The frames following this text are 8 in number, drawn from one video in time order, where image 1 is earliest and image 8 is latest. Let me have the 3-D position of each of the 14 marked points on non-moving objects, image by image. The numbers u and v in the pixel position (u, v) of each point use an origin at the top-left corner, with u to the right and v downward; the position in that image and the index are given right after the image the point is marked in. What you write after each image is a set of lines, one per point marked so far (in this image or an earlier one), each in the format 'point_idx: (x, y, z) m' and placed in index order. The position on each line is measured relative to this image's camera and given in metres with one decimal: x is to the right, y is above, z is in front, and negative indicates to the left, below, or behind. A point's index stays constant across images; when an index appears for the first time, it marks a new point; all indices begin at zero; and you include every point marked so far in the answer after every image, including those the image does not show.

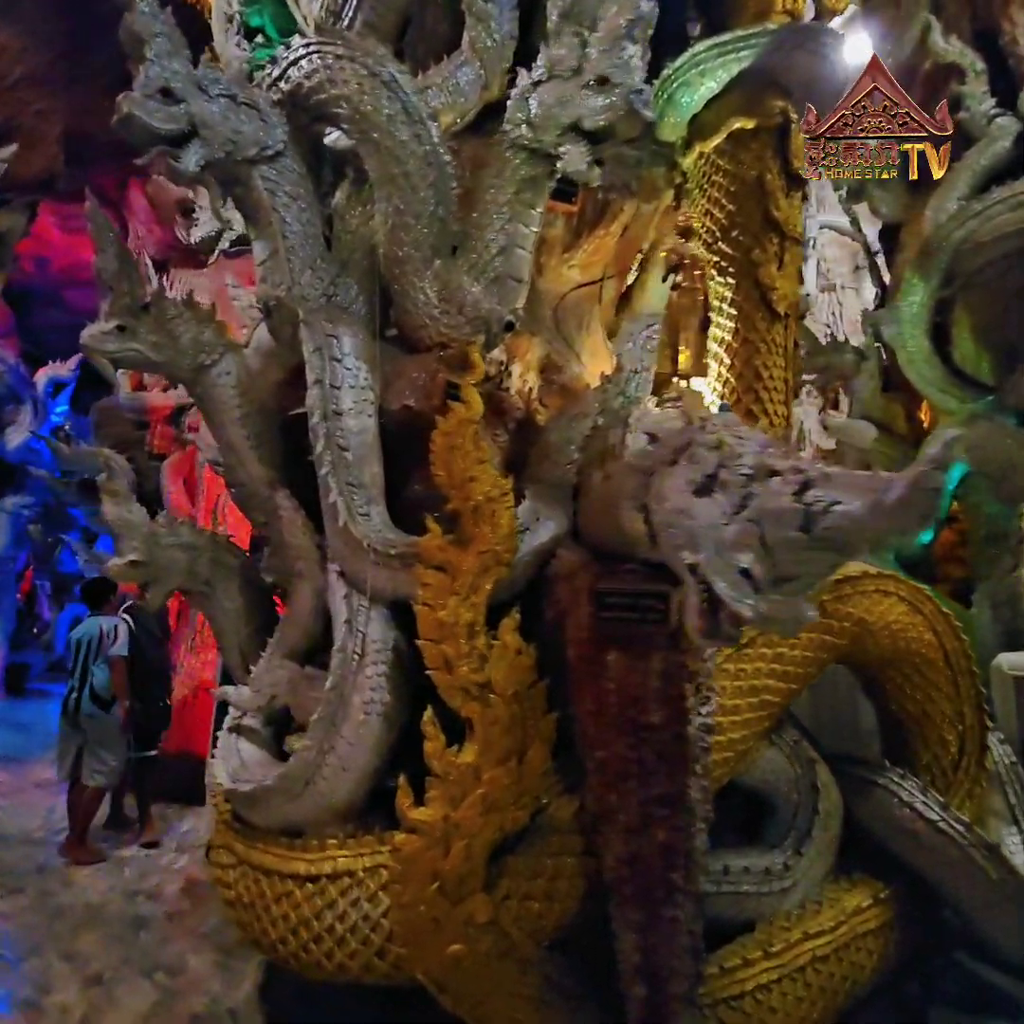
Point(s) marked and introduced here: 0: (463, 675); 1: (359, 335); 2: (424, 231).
0: (-0.1, -0.5, +1.9) m
1: (-0.5, +0.6, +2.3) m
2: (-0.3, +1.0, +2.4) m
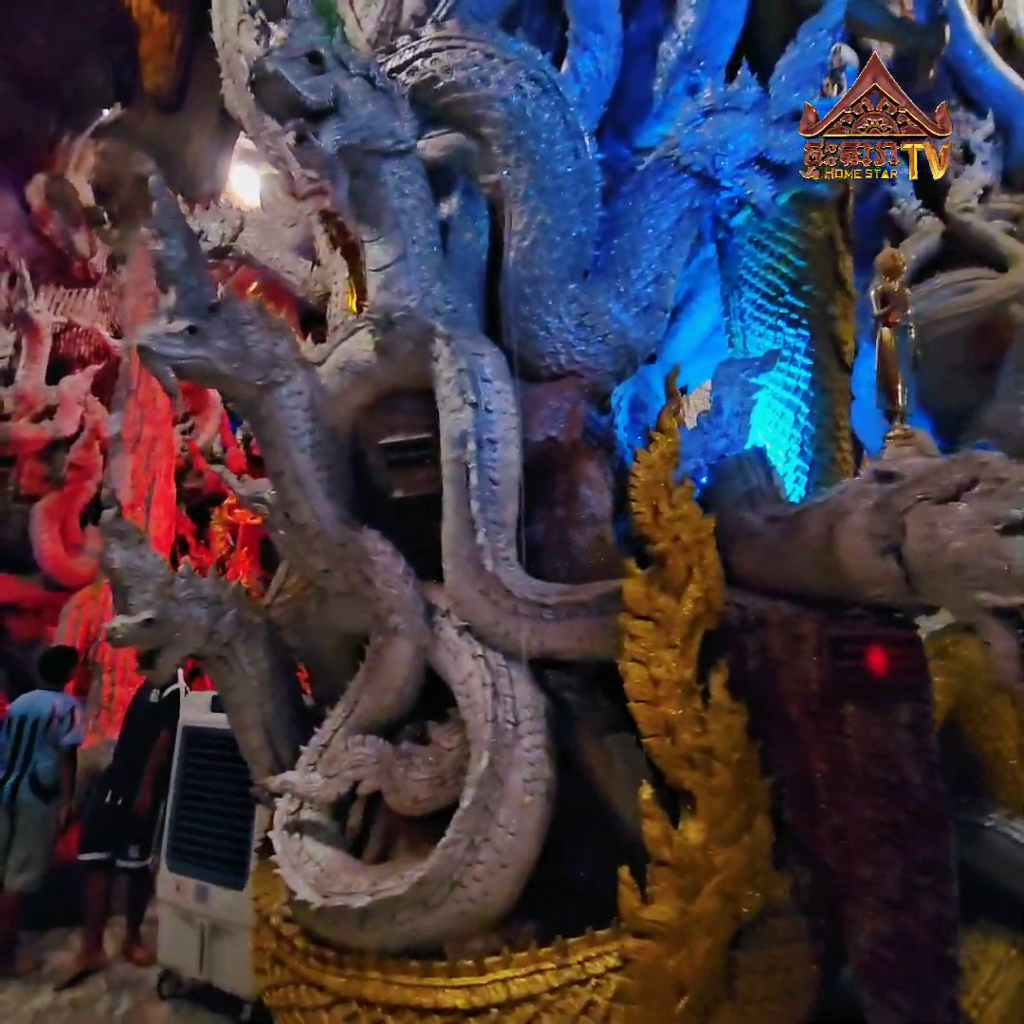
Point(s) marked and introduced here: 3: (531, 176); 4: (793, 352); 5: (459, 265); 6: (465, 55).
0: (+0.4, -0.6, +1.7) m
1: (0.0, +0.5, +2.1) m
2: (+0.2, +0.8, +2.2) m
3: (+0.1, +1.0, +2.1) m
4: (+1.1, +0.6, +2.8) m
5: (-0.2, +0.8, +2.2) m
6: (-0.1, +1.4, +2.1) m
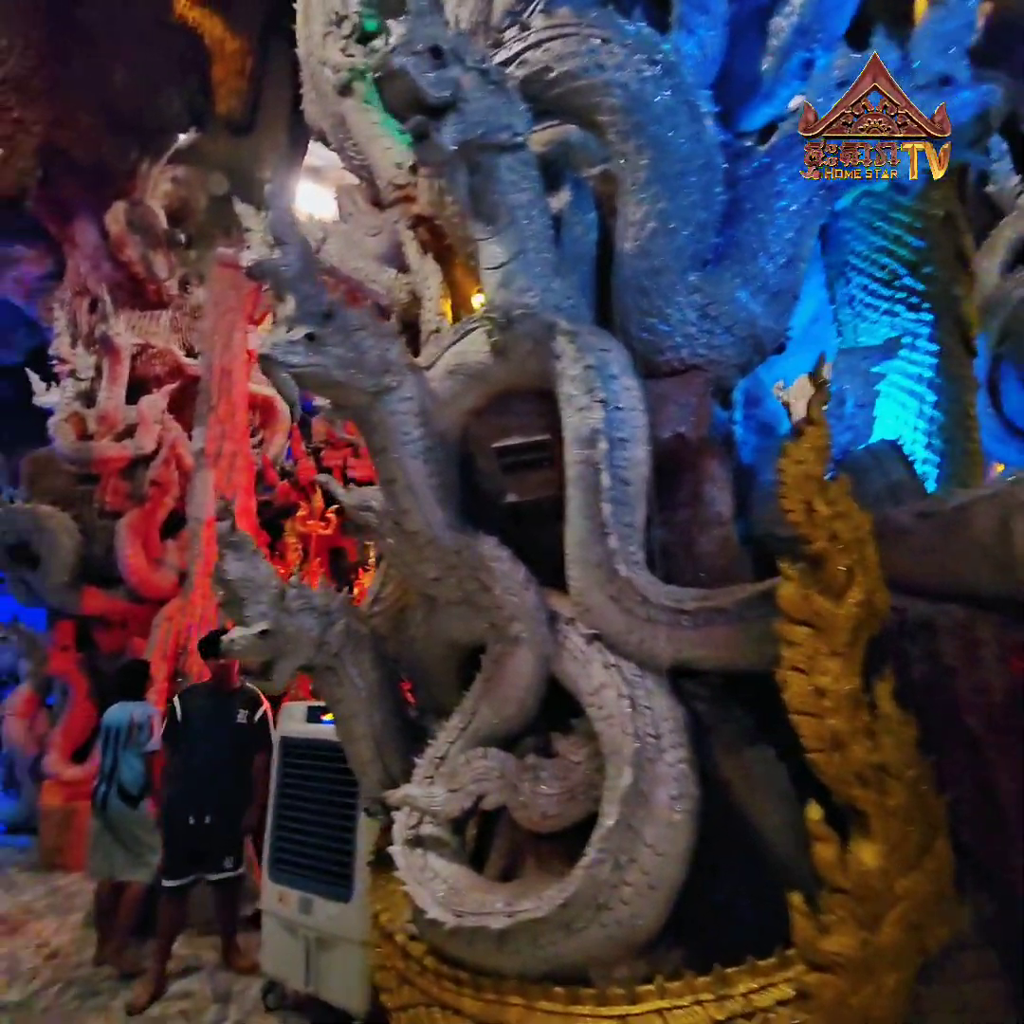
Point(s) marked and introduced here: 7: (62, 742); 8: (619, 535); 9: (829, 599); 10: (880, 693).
0: (+0.8, -0.5, +1.5) m
1: (+0.3, +0.5, +2.0) m
2: (+0.5, +0.8, +2.1) m
3: (+0.4, +1.0, +2.0) m
4: (+1.5, +0.7, +2.6) m
5: (+0.2, +0.8, +2.1) m
6: (+0.2, +1.4, +2.0) m
7: (-4.0, -2.0, +6.1) m
8: (+0.3, -0.1, +1.9) m
9: (+0.7, -0.2, +1.6) m
10: (+0.9, -0.4, +1.6) m
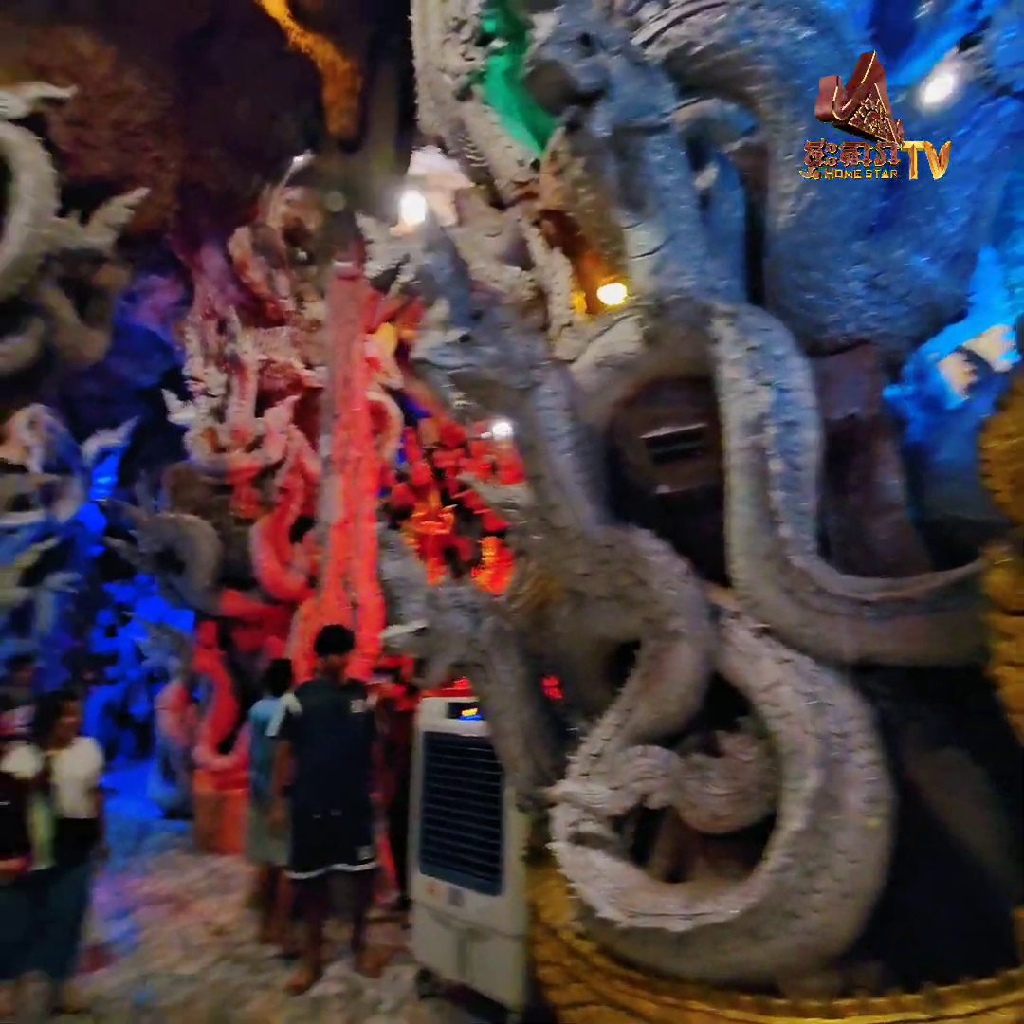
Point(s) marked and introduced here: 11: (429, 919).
0: (+1.2, -0.5, +1.4) m
1: (+0.7, +0.5, +1.9) m
2: (+1.0, +0.9, +1.9) m
3: (+0.8, +1.1, +1.9) m
4: (+2.0, +0.7, +2.4) m
5: (+0.6, +0.8, +2.0) m
6: (+0.6, +1.4, +1.9) m
7: (-2.8, -2.1, +6.5) m
8: (+0.7, 0.0, +1.8) m
9: (+1.1, -0.2, +1.5) m
10: (+1.3, -0.4, +1.4) m
11: (-0.4, -2.0, +3.3) m
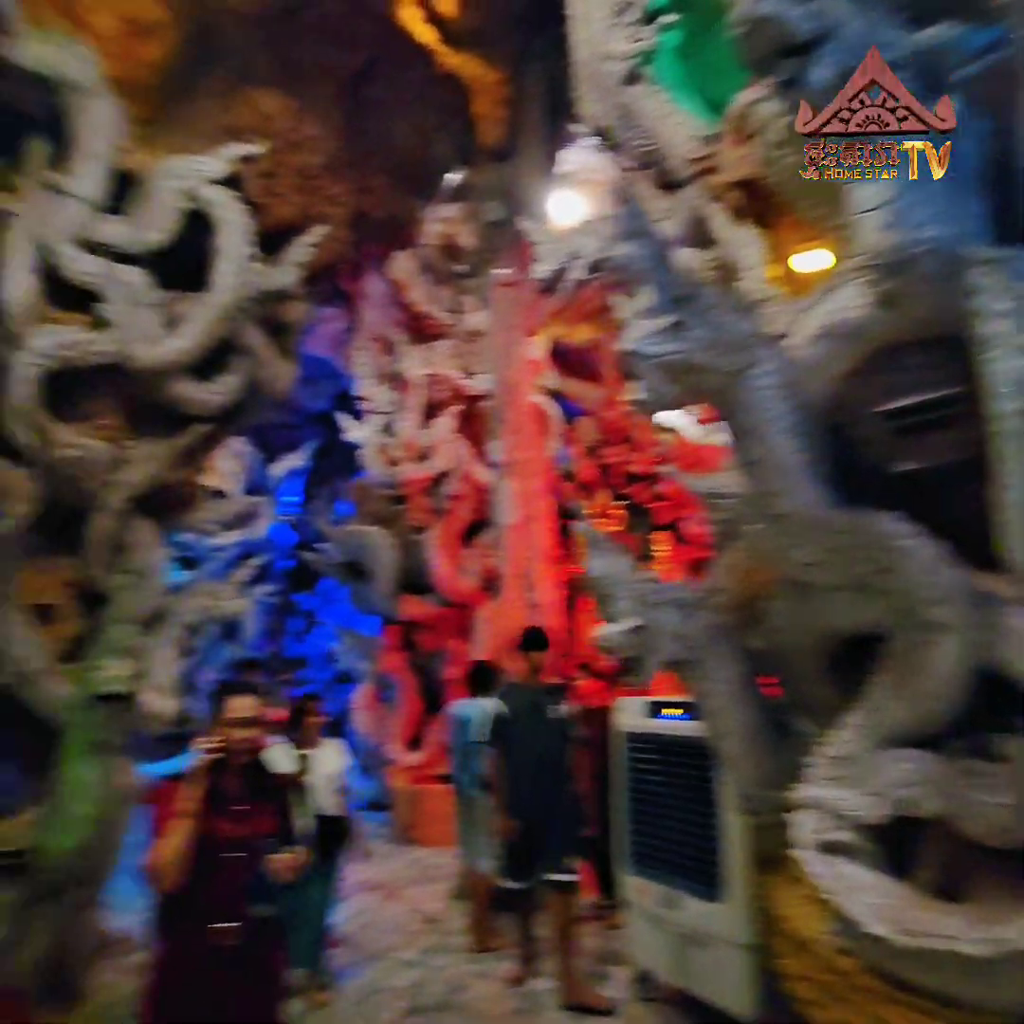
0: (+1.7, -0.4, +1.1) m
1: (+1.3, +0.6, +1.6) m
2: (+1.5, +0.9, +1.6) m
3: (+1.3, +1.1, +1.7) m
4: (+2.6, +0.9, +1.8) m
5: (+1.2, +0.9, +1.8) m
6: (+1.1, +1.5, +1.7) m
7: (-1.1, -2.2, +6.9) m
8: (+1.3, 0.0, +1.5) m
9: (+1.6, -0.1, +1.1) m
10: (+1.8, -0.3, +1.1) m
11: (+0.6, -1.9, +3.3) m
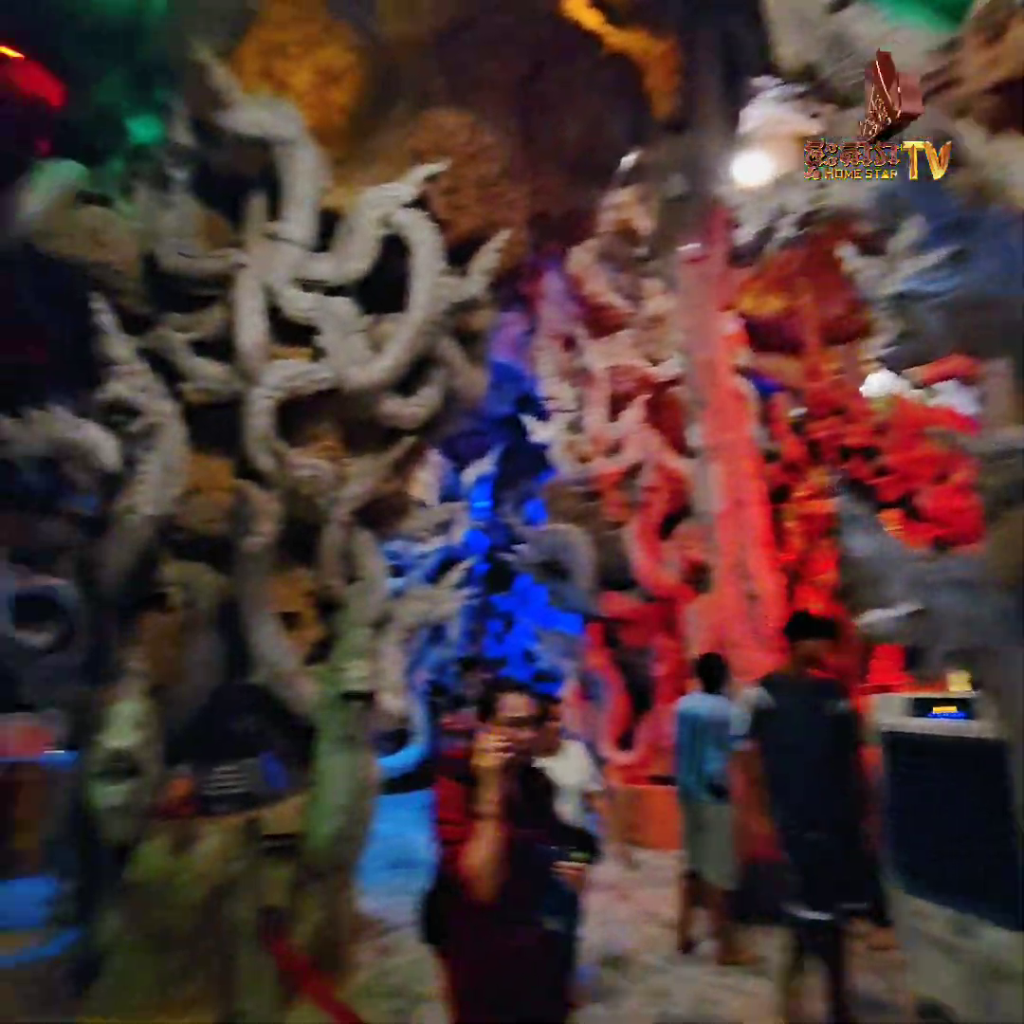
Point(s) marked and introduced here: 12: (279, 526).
0: (+2.1, -0.2, +0.5) m
1: (+1.8, +0.7, +1.1) m
2: (+2.0, +1.1, +1.1) m
3: (+1.8, +1.3, +1.1) m
4: (+3.1, +1.1, +1.0) m
5: (+1.7, +1.0, +1.3) m
6: (+1.6, +1.6, +1.3) m
7: (+1.0, -2.1, +6.8) m
8: (+1.8, +0.2, +1.0) m
9: (+2.0, +0.1, +0.6) m
10: (+2.2, -0.1, +0.5) m
11: (+1.7, -1.8, +2.9) m
12: (-1.6, -0.1, +4.8) m
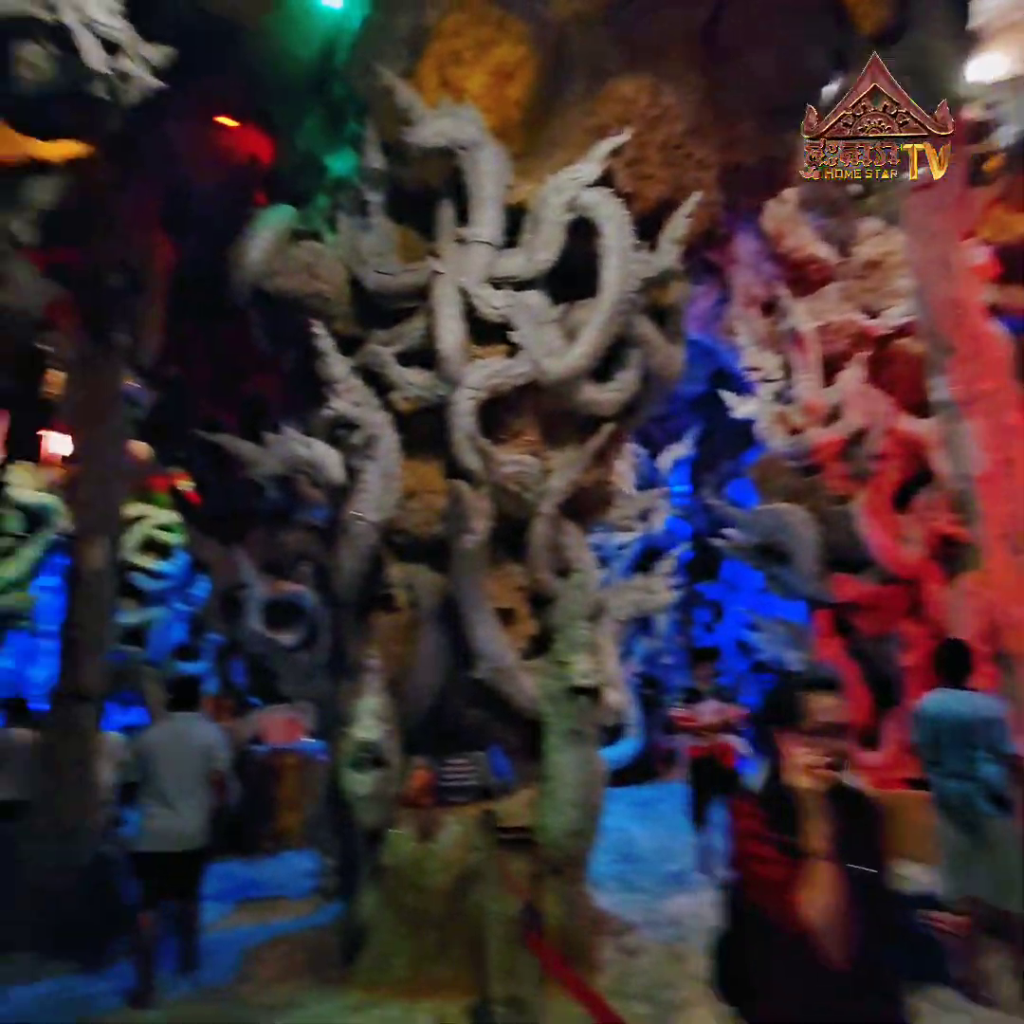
0: (+2.3, -0.1, -0.3) m
1: (+2.1, +0.9, +0.5) m
2: (+2.2, +1.3, +0.4) m
3: (+2.1, +1.5, +0.4) m
4: (+3.3, +1.4, 0.0) m
5: (+2.1, +1.2, +0.6) m
6: (+1.9, +1.8, +0.6) m
7: (+3.0, -1.9, +6.1) m
8: (+2.2, +0.4, +0.4) m
9: (+2.3, +0.3, -0.2) m
10: (+2.4, +0.1, -0.3) m
11: (+2.7, -1.6, +2.1) m
12: (-0.2, -0.1, +4.9) m
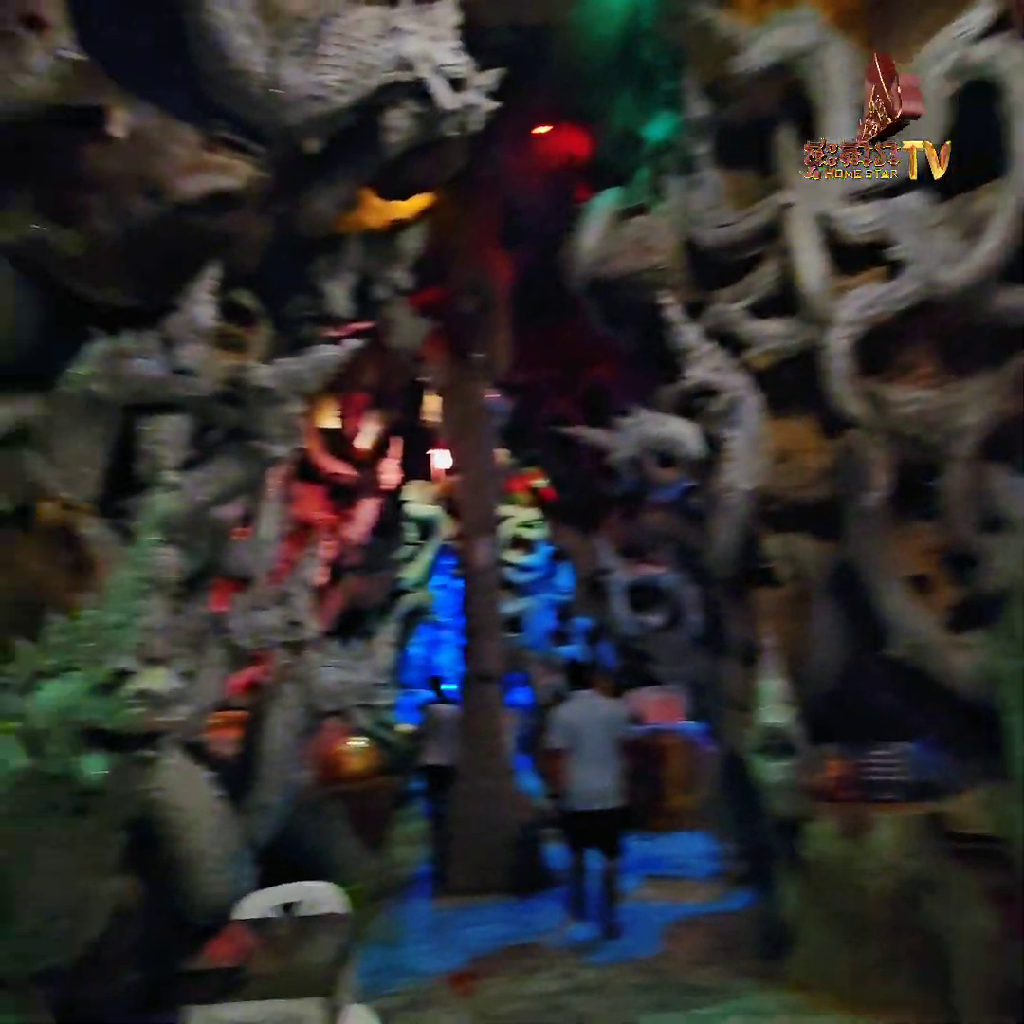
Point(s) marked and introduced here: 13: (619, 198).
0: (+2.2, +0.2, -1.5) m
1: (+2.2, +1.2, -0.8) m
2: (+2.3, +1.6, -0.9) m
3: (+2.1, +1.8, -0.8) m
4: (+3.0, +1.8, -1.8) m
5: (+2.2, +1.5, -0.6) m
6: (+2.0, +2.0, -0.5) m
7: (+5.9, -1.2, +3.9) m
8: (+2.3, +0.7, -0.9) m
9: (+2.2, +0.6, -1.4) m
10: (+2.2, +0.4, -1.6) m
11: (+3.8, -1.1, +0.4) m
12: (+2.3, +0.2, +4.2) m
13: (+0.9, +2.6, +5.6) m
